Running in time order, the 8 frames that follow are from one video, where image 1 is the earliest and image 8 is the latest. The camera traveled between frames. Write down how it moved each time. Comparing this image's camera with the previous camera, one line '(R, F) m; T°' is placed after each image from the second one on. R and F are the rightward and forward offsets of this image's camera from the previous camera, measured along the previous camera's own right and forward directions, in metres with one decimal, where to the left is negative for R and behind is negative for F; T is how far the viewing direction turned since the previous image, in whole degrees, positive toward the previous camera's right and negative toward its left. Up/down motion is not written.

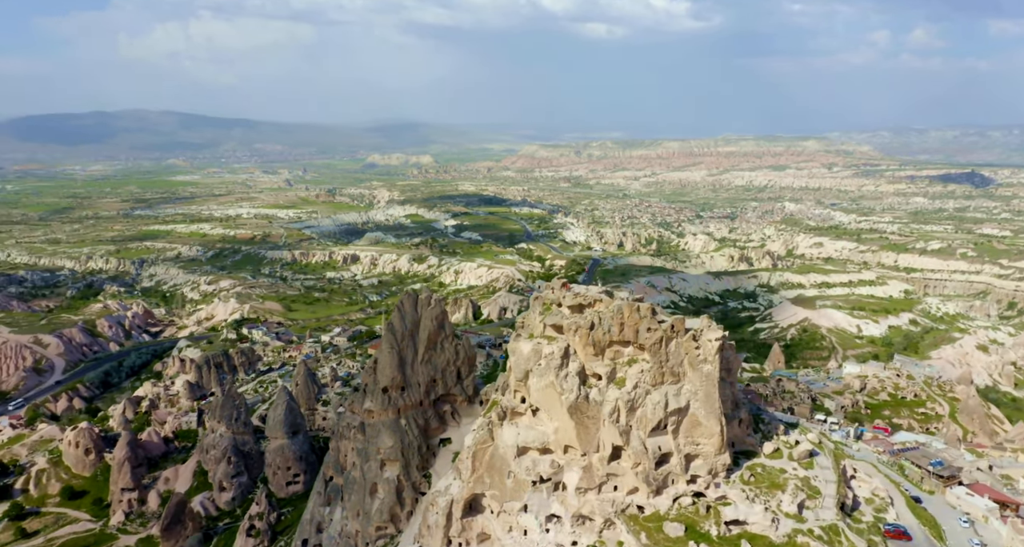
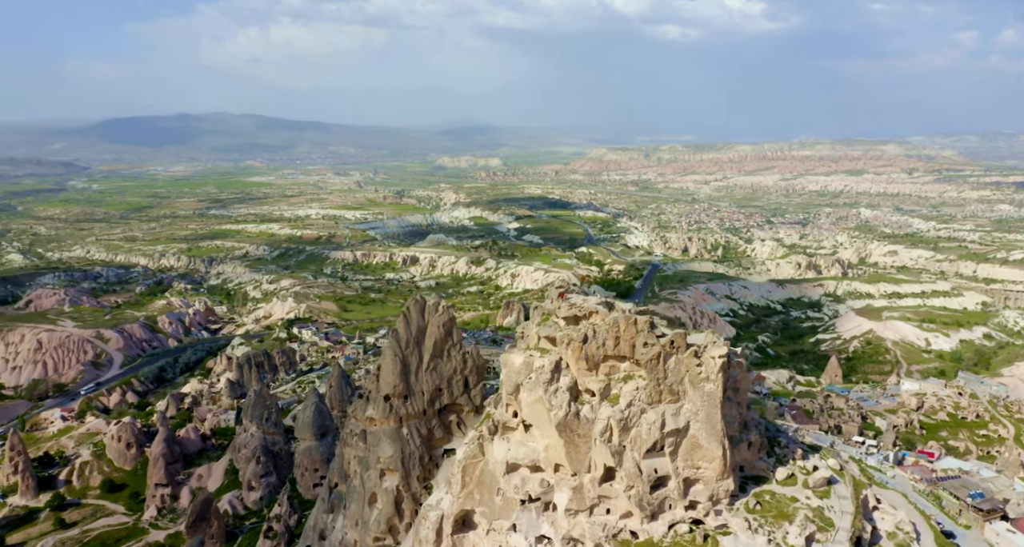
(+1.8, +1.0) m; -4°
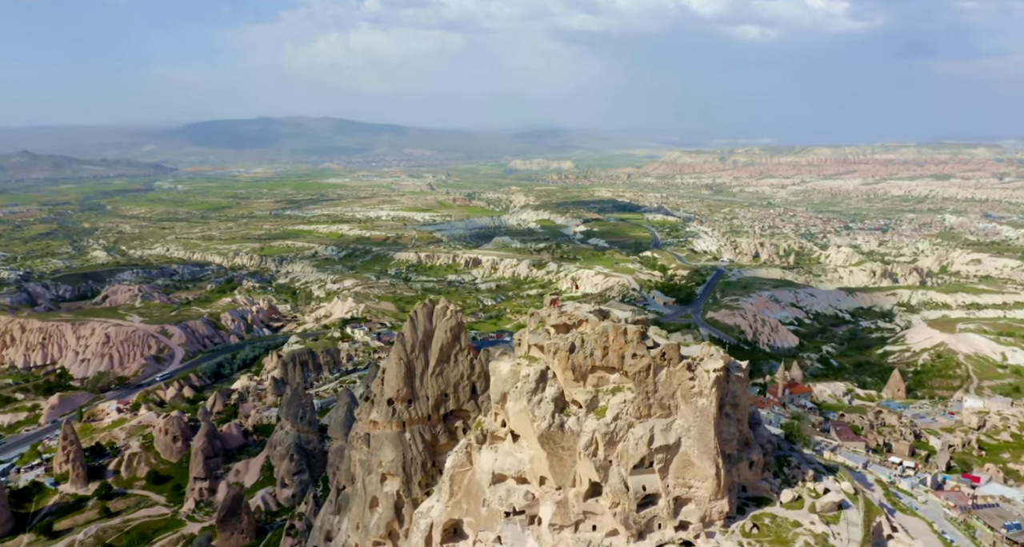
(+2.0, +0.6) m; -5°
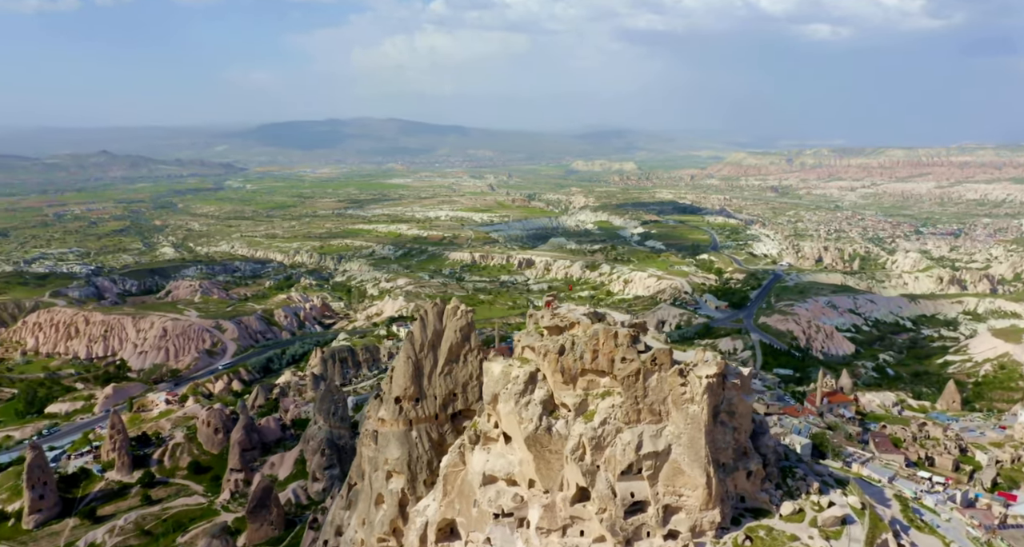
(+1.6, +0.2) m; -4°
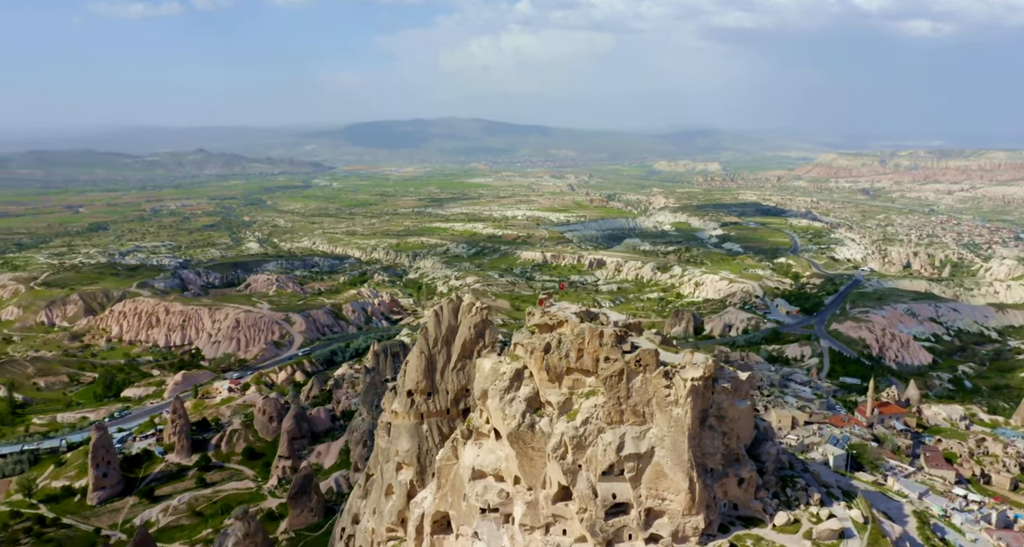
(+2.2, 0.0) m; -6°
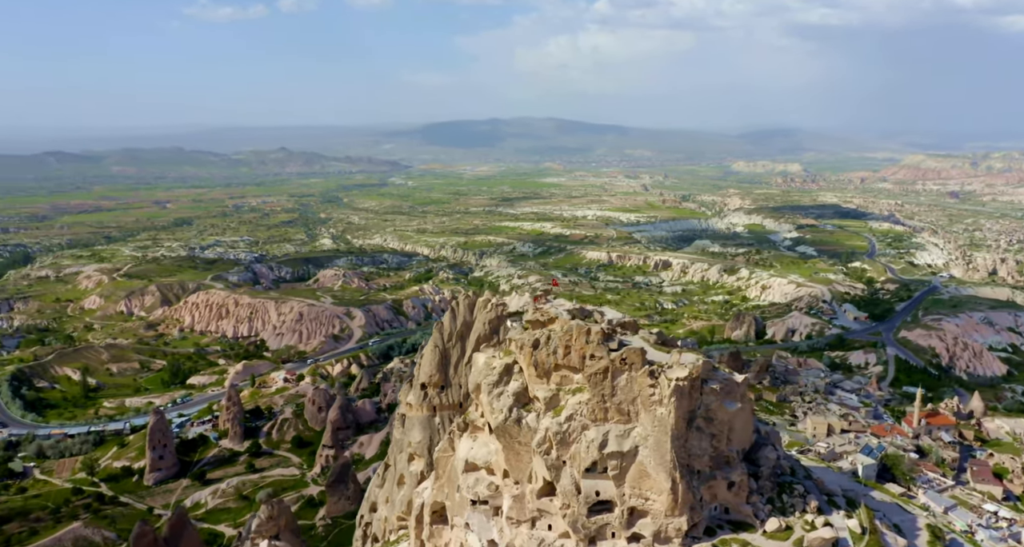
(+2.0, -0.1) m; -5°
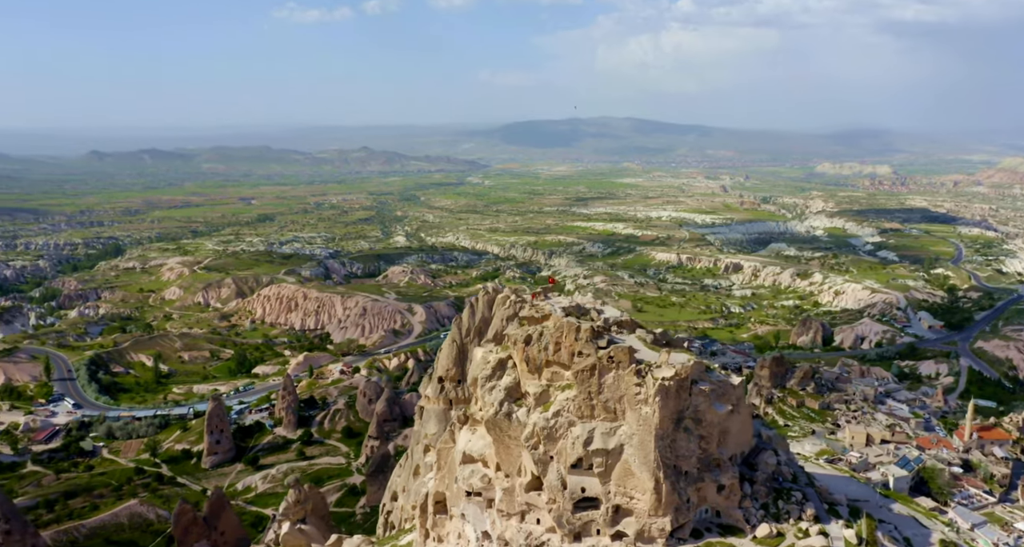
(+2.0, -0.2) m; -5°
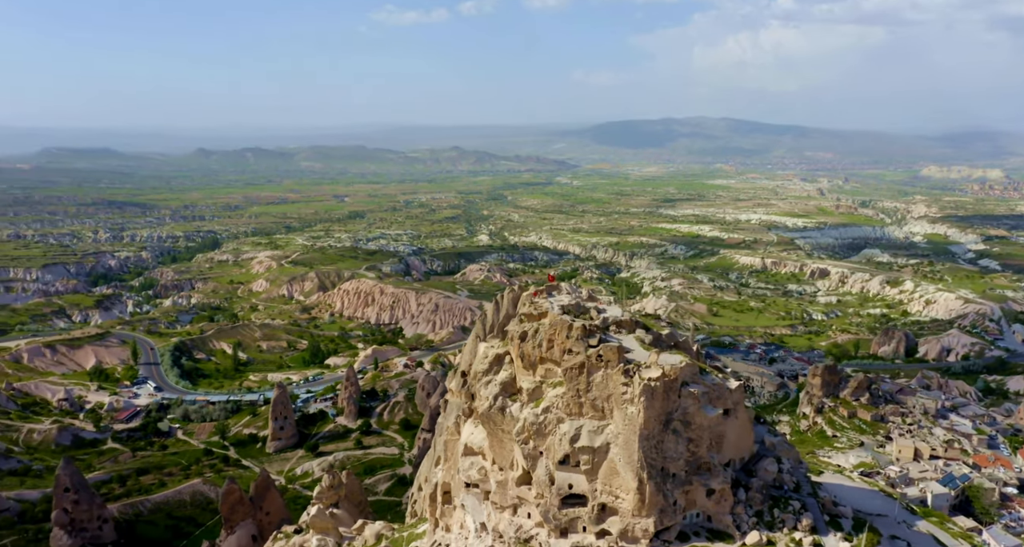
(+2.3, -0.3) m; -6°
